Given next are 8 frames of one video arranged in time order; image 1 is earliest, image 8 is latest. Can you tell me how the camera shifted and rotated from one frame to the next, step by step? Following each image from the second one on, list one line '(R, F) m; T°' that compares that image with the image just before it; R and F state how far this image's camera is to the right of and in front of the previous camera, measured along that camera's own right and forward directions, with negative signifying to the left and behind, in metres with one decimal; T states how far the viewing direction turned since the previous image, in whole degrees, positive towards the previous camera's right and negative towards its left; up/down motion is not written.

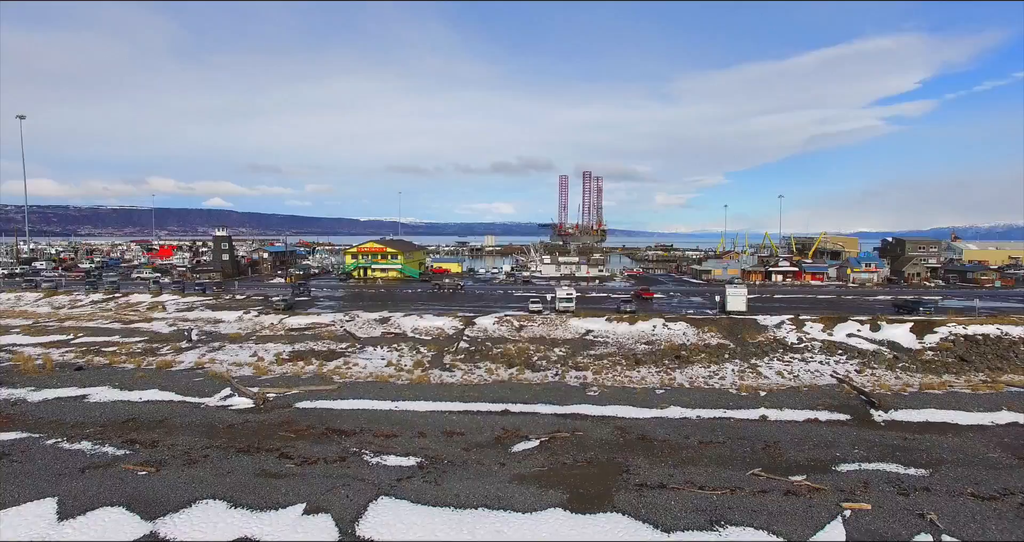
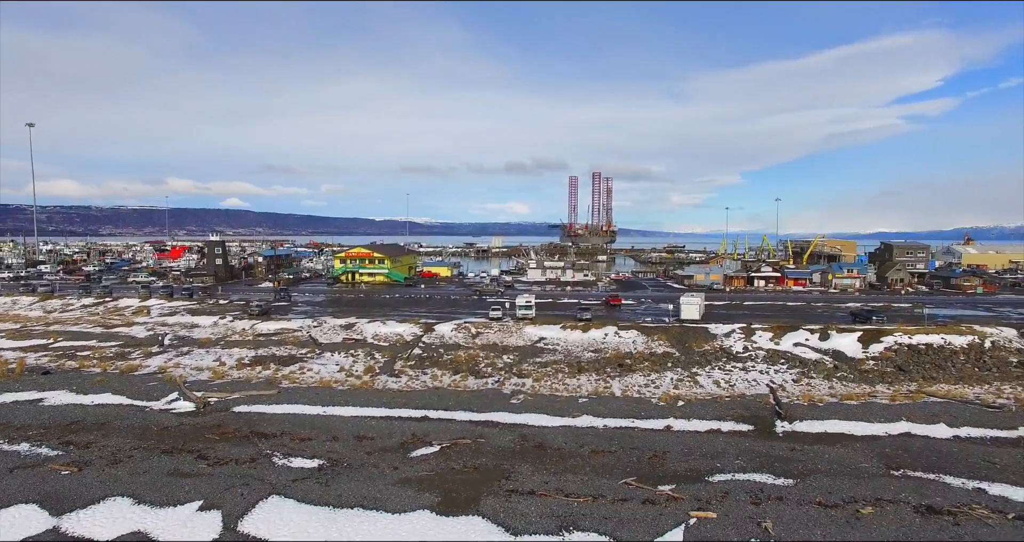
(+1.3, -0.5) m; -2°
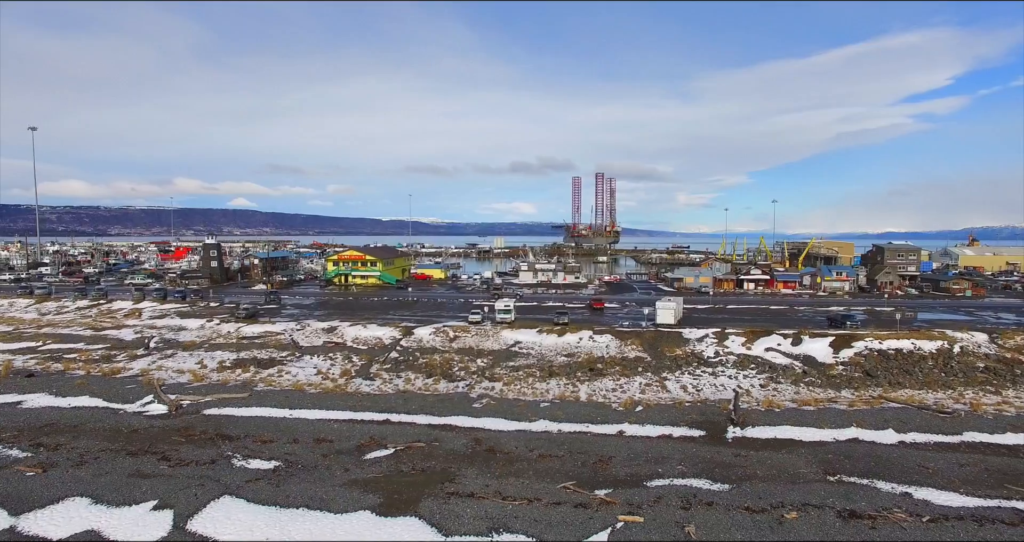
(+0.7, -0.3) m; -1°
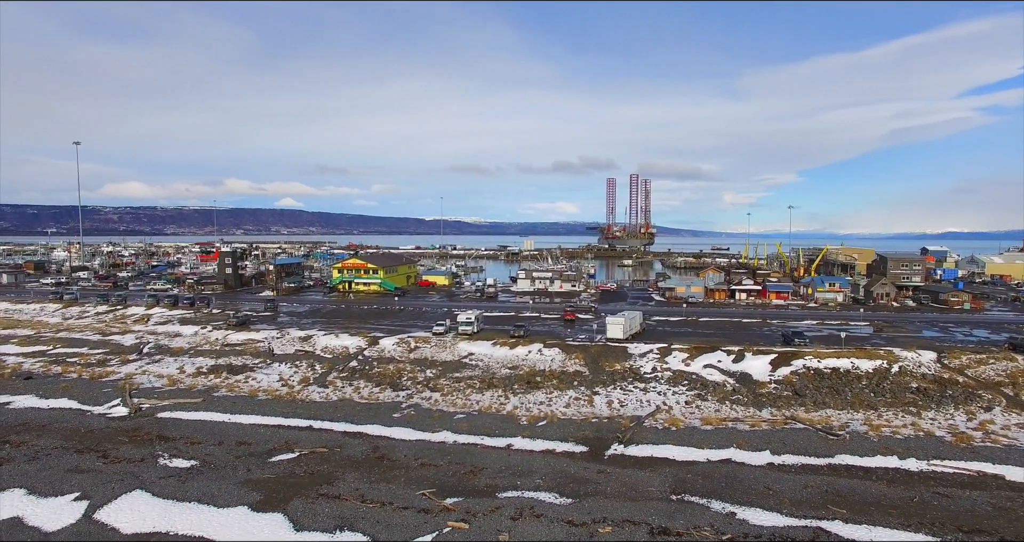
(+2.2, -0.8) m; -4°
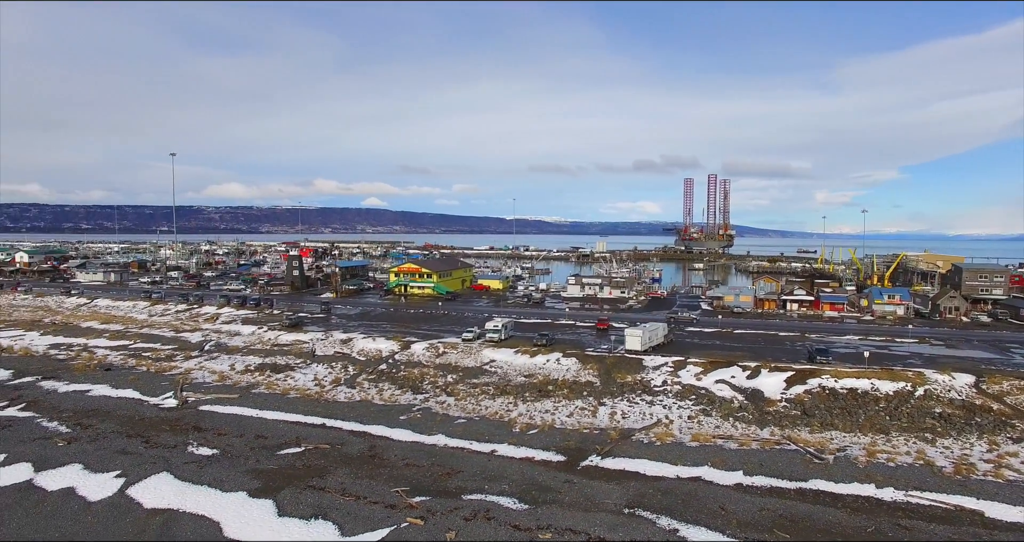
(+1.5, -0.6) m; -8°
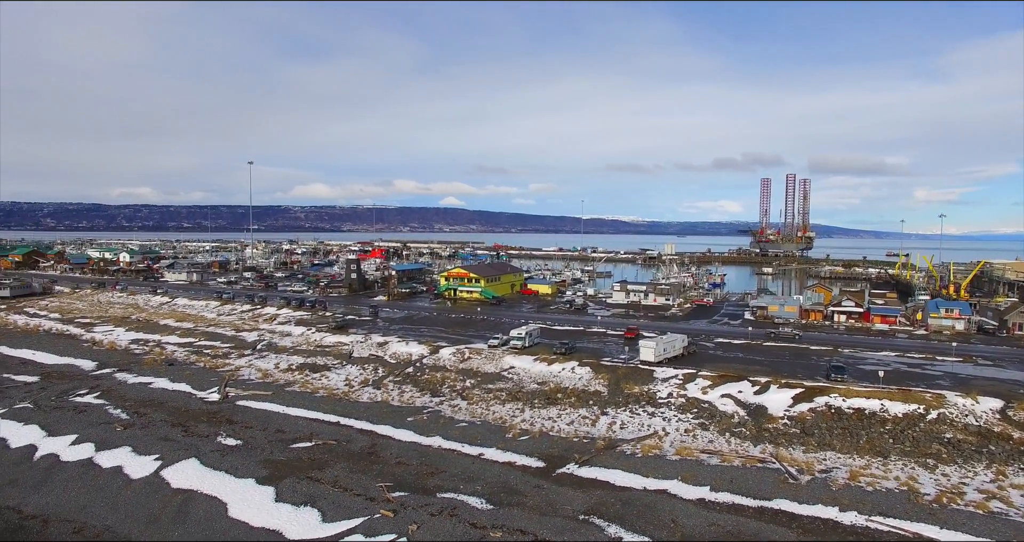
(+1.6, -0.7) m; -7°
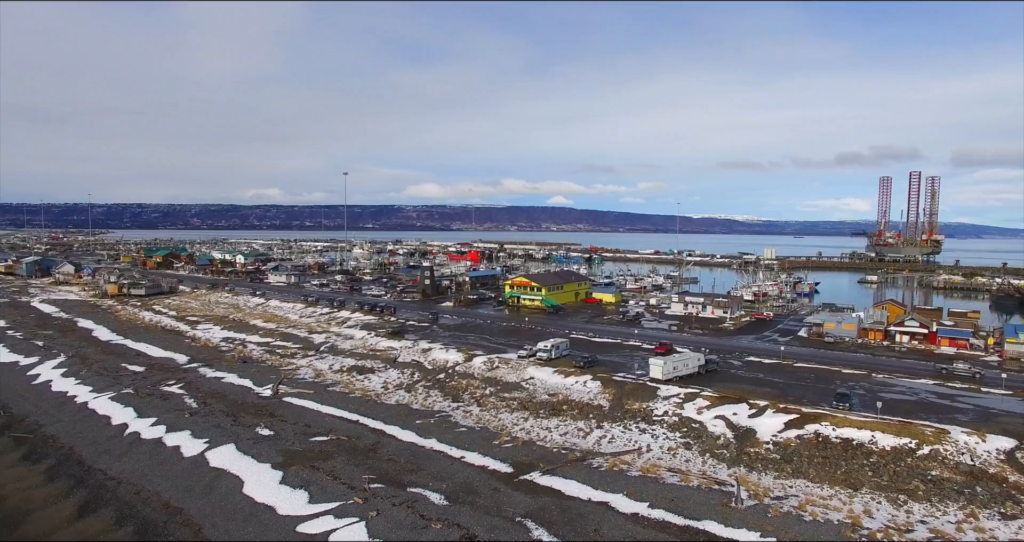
(+2.6, -1.1) m; -11°
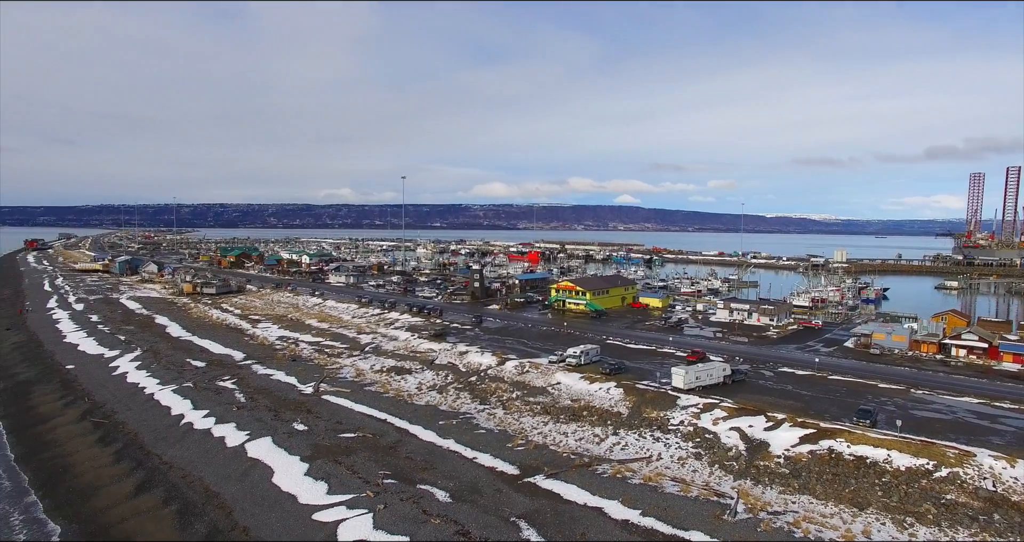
(+1.2, -0.6) m; -7°
